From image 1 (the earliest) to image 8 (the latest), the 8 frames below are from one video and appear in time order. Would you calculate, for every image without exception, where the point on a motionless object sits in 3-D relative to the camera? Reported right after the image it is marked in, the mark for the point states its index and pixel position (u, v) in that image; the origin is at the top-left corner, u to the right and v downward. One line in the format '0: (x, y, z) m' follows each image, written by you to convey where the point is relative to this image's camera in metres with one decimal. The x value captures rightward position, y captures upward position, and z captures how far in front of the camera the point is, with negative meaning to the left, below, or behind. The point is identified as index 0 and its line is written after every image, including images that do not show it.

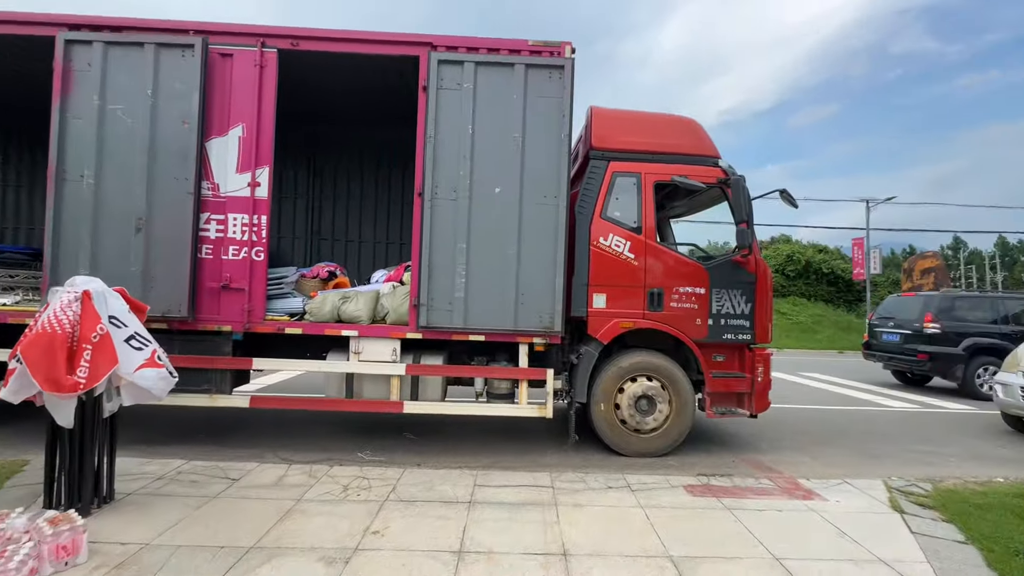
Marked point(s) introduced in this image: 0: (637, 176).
0: (+1.4, +1.3, +5.3) m
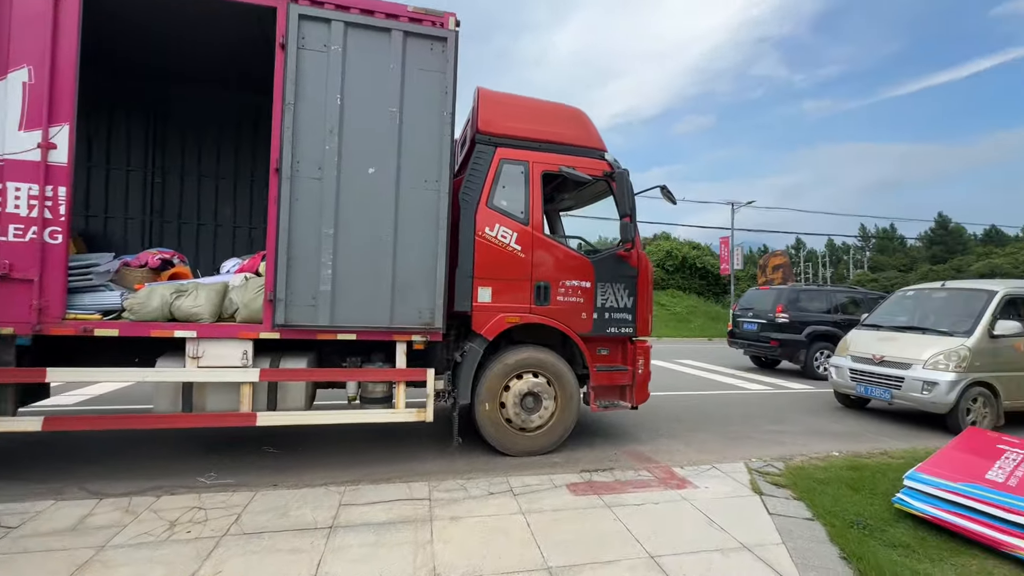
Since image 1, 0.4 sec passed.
0: (+0.1, +1.3, +5.1) m
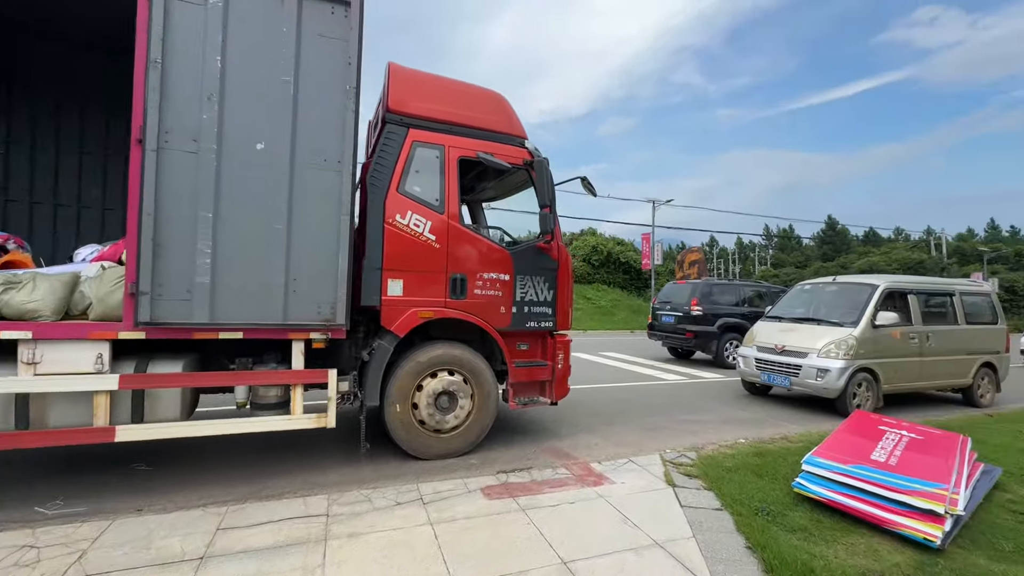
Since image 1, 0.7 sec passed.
0: (-0.7, +1.4, +4.7) m
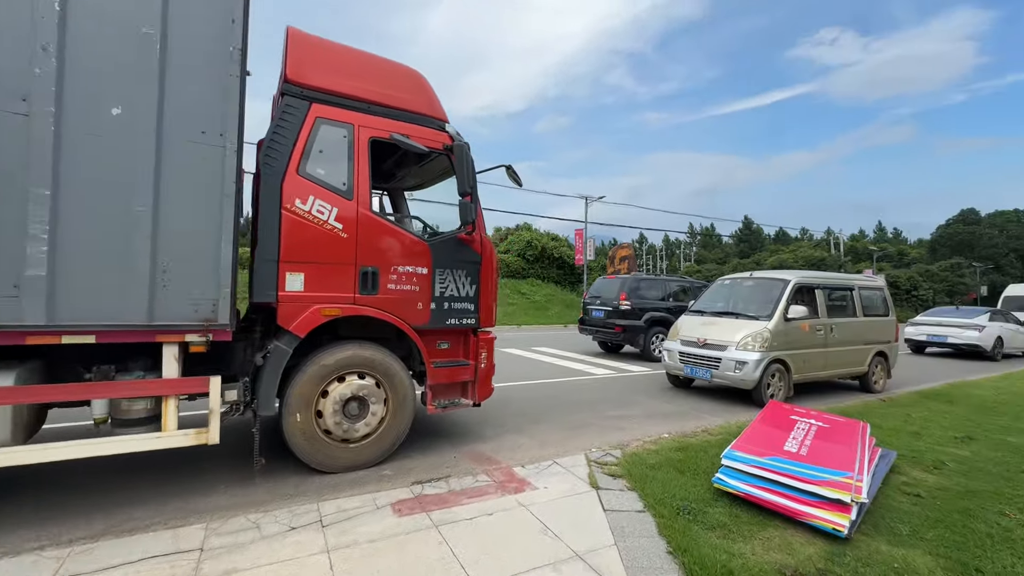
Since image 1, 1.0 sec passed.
0: (-1.5, +1.5, +4.3) m
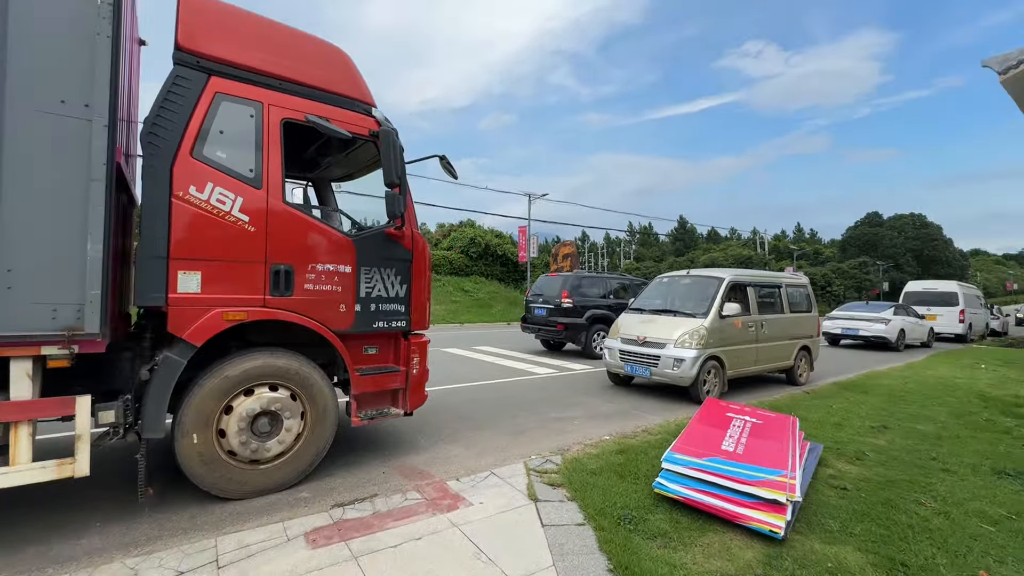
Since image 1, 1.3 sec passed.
0: (-2.1, +1.5, +3.8) m
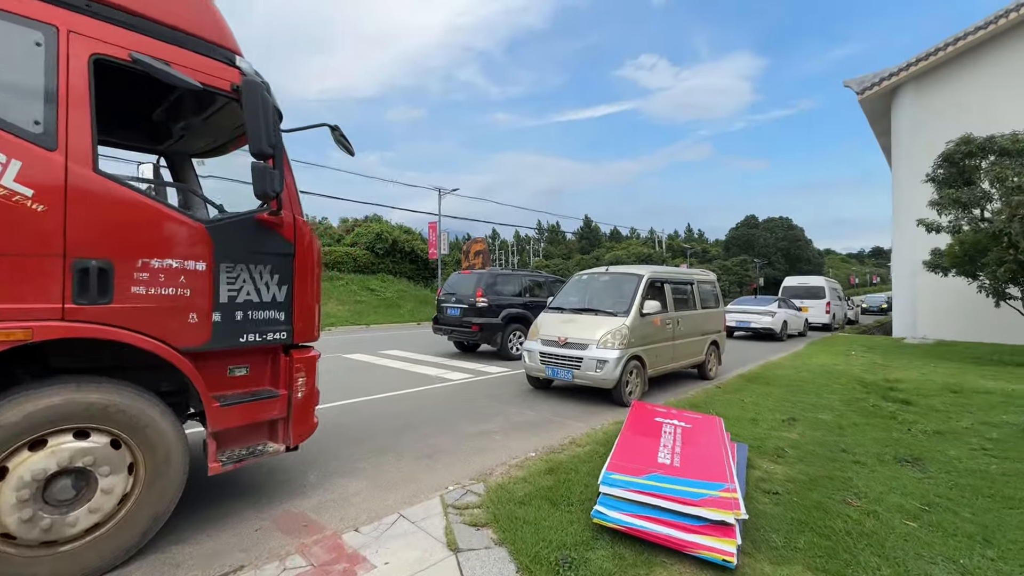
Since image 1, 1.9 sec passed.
0: (-2.6, +1.4, +2.6) m
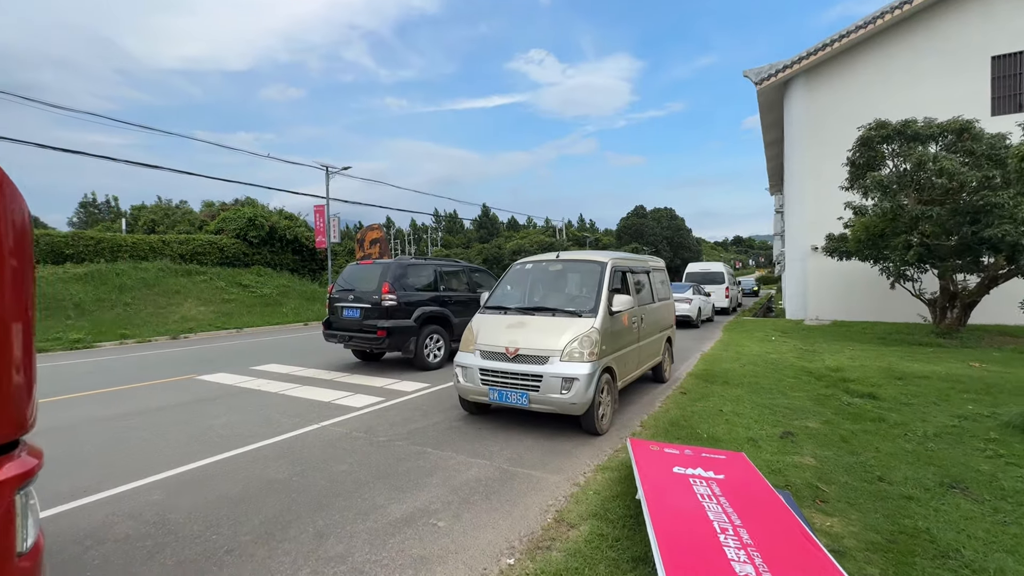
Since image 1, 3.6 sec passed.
0: (-2.4, +1.3, +0.1) m
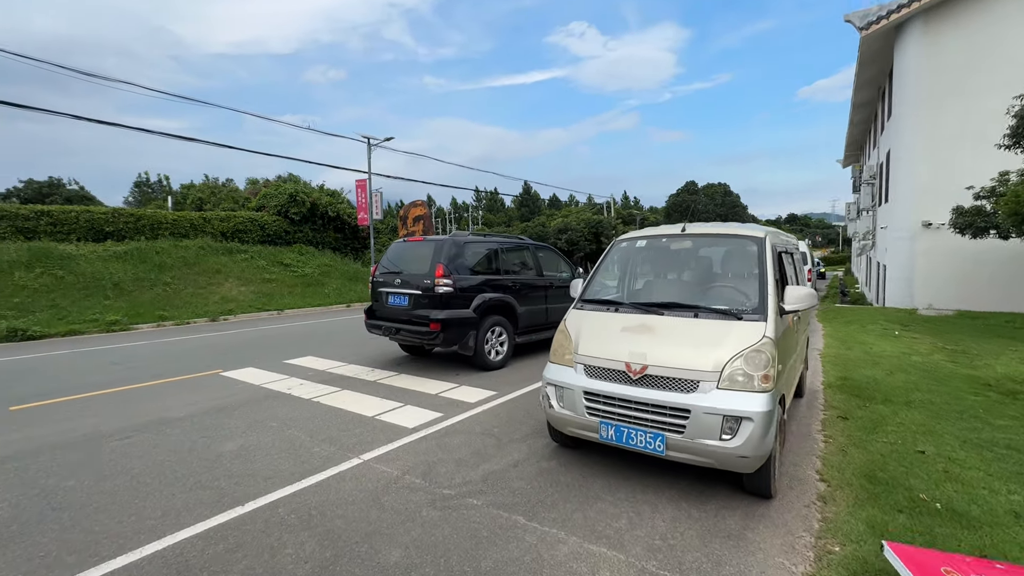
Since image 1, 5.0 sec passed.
0: (-1.8, +1.2, -1.5) m
